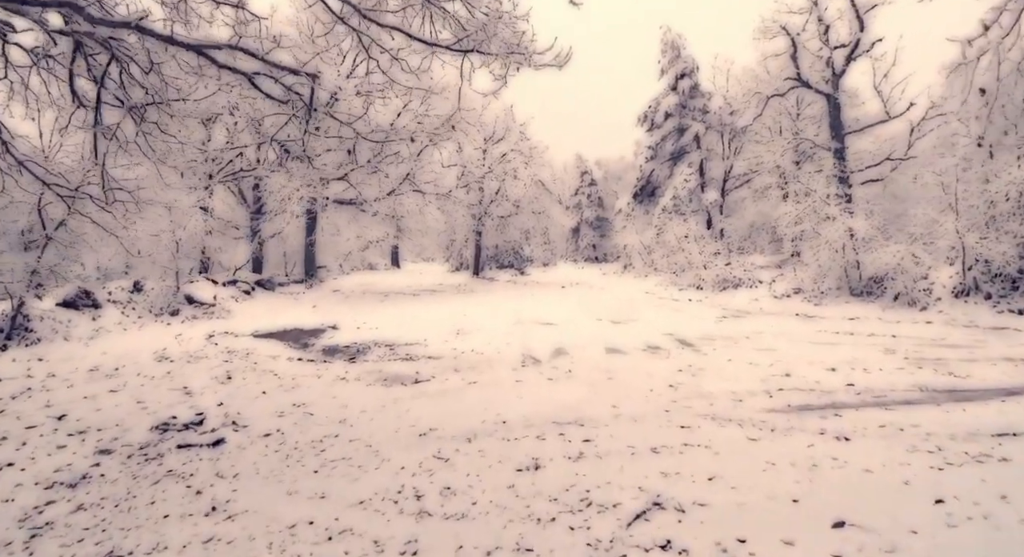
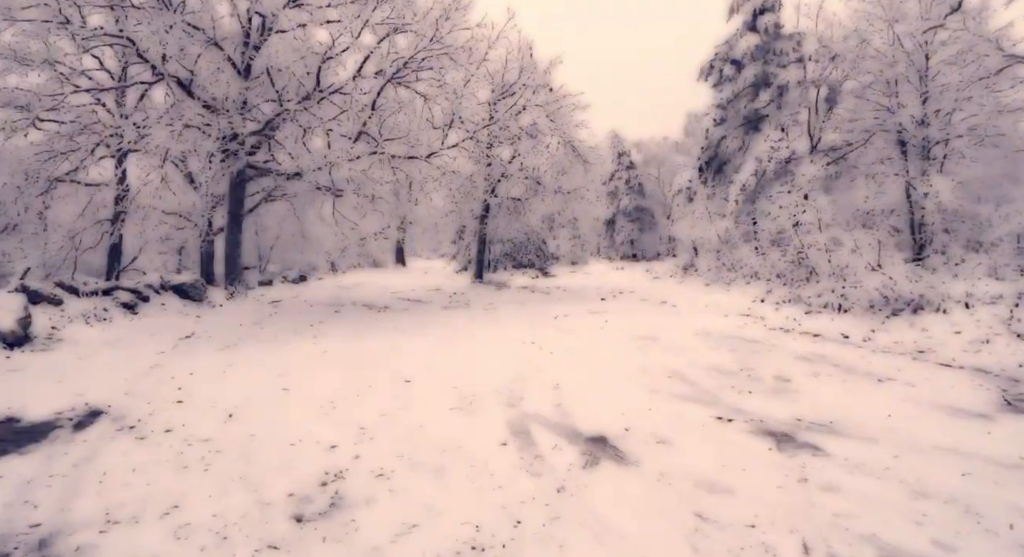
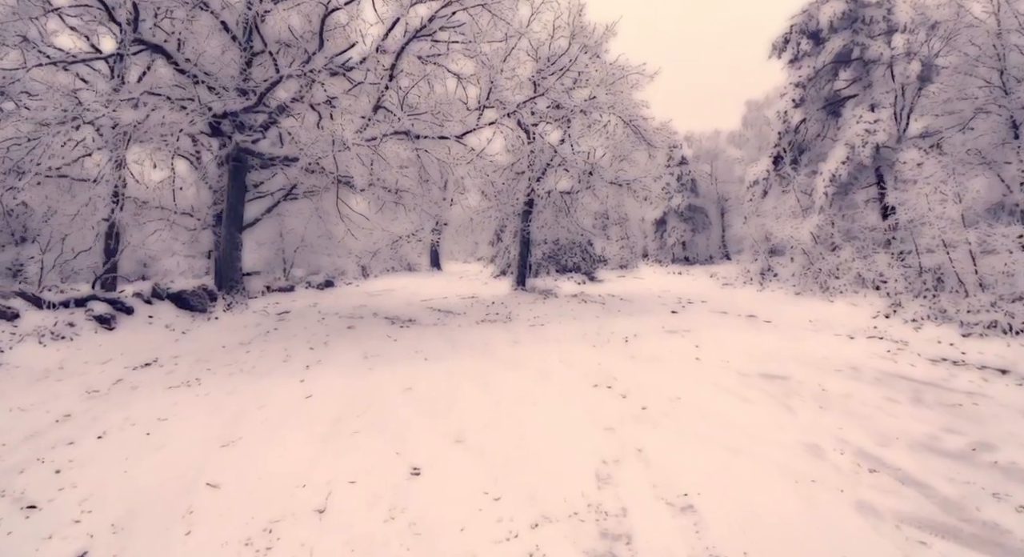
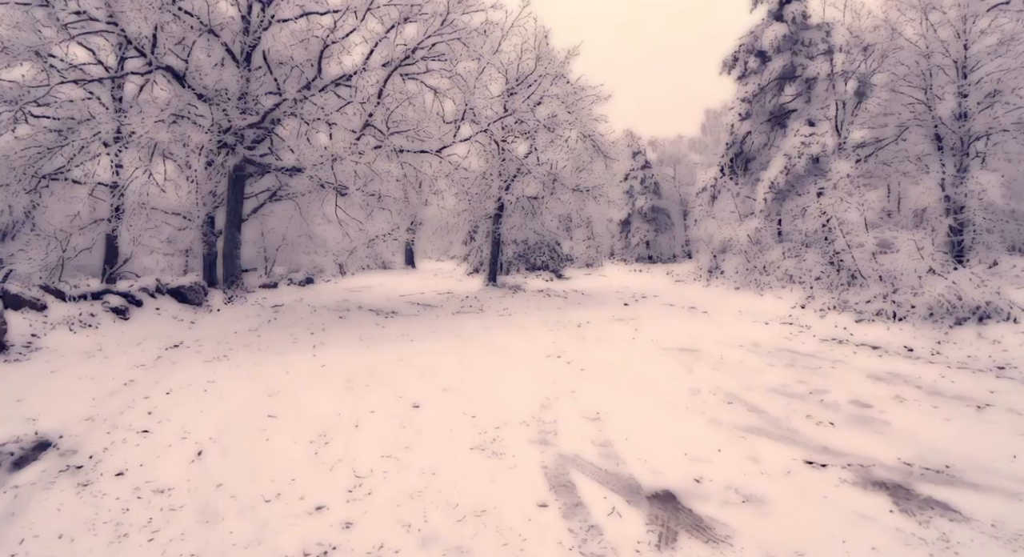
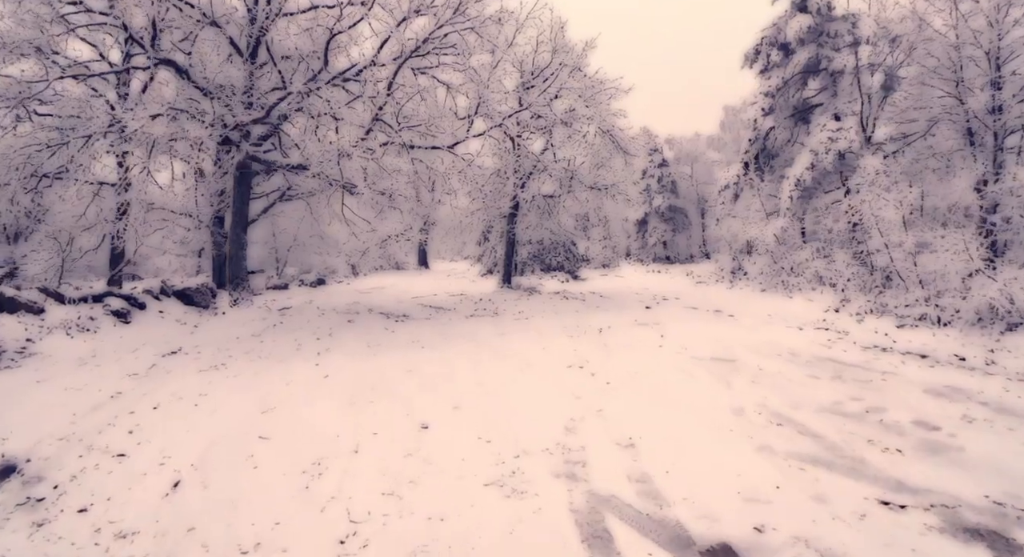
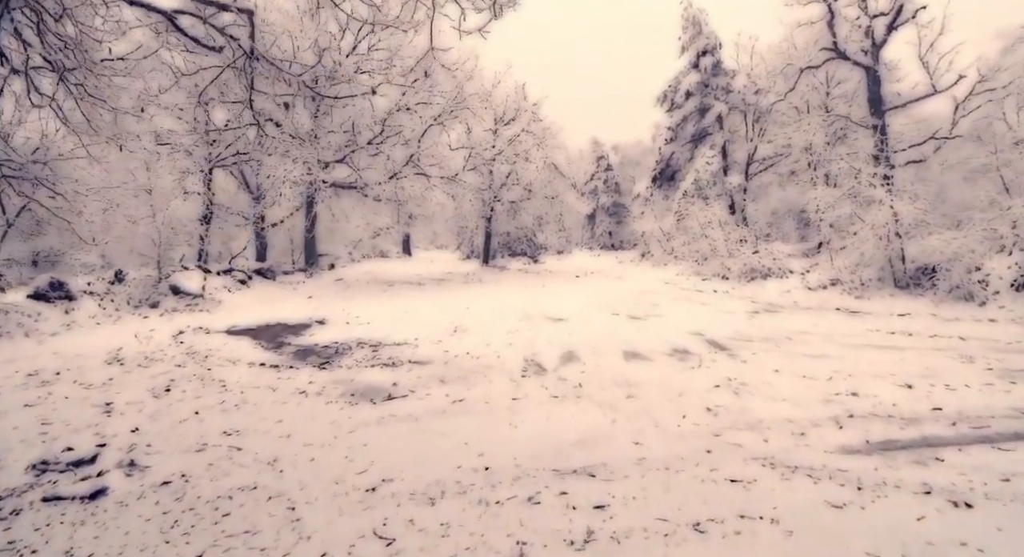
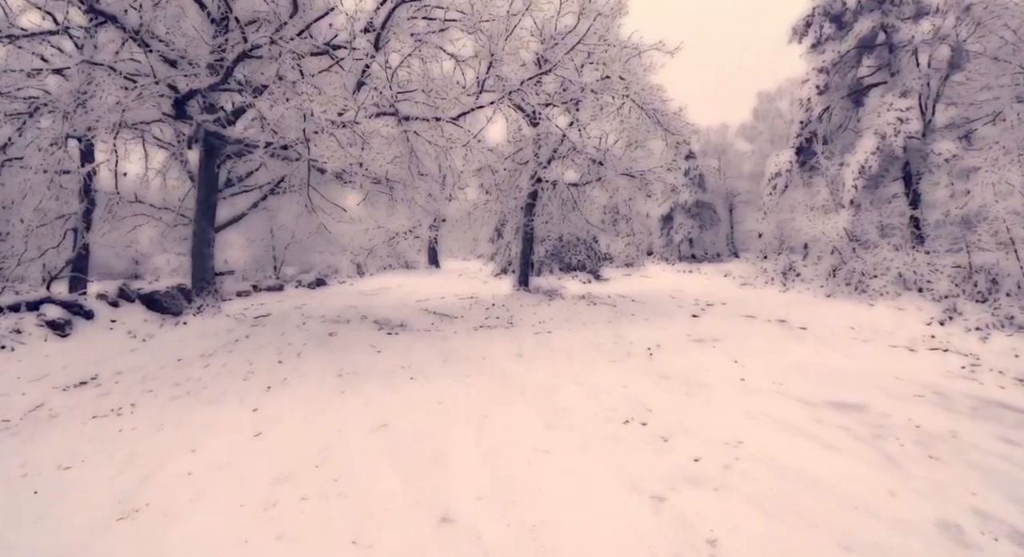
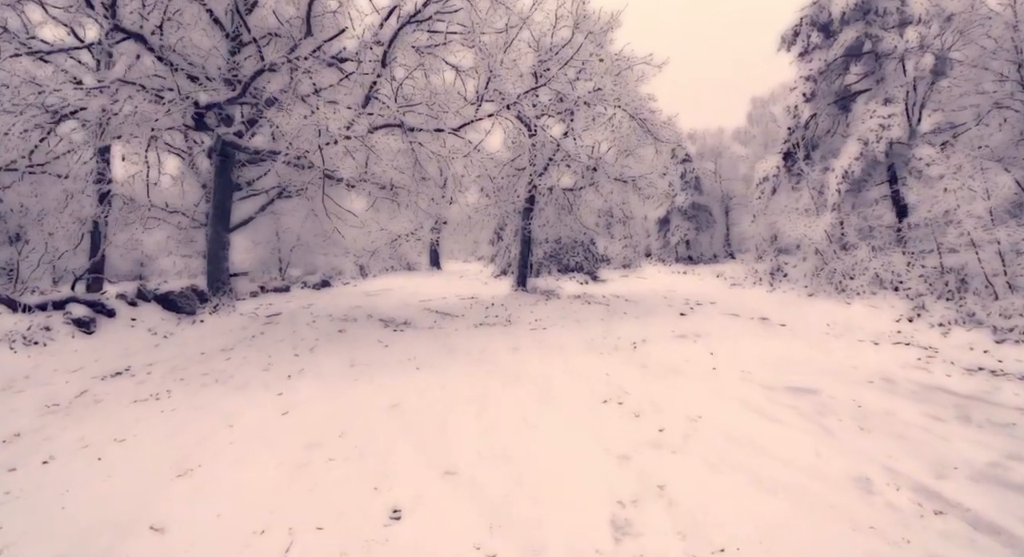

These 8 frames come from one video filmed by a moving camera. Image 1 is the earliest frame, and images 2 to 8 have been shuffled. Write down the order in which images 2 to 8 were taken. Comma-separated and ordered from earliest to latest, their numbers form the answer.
6, 2, 4, 5, 3, 8, 7
